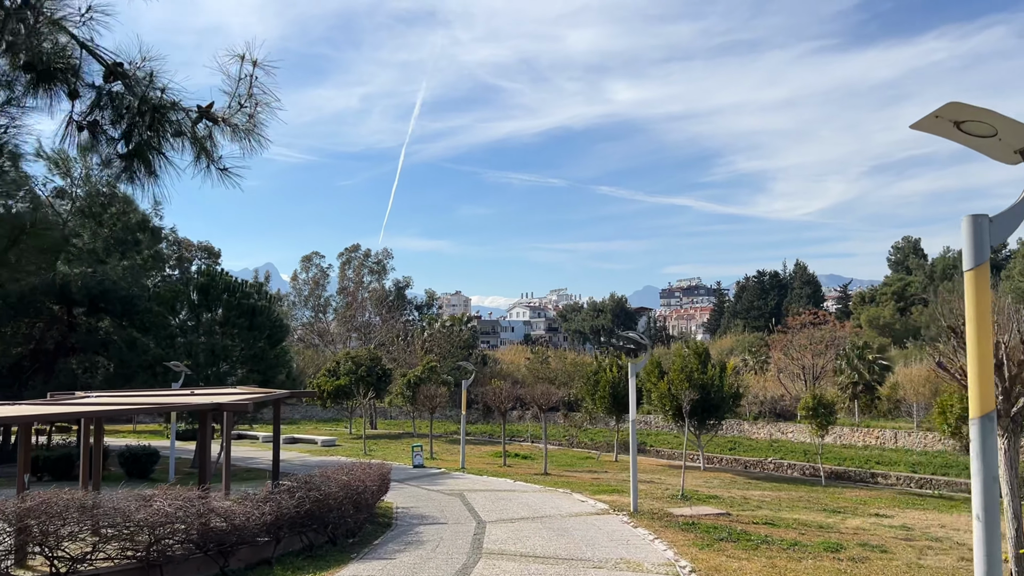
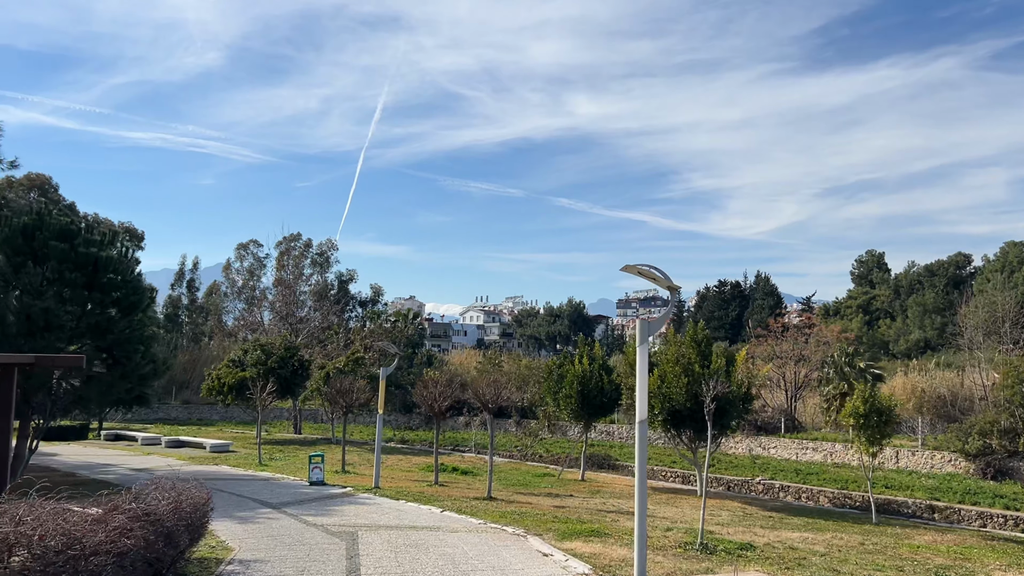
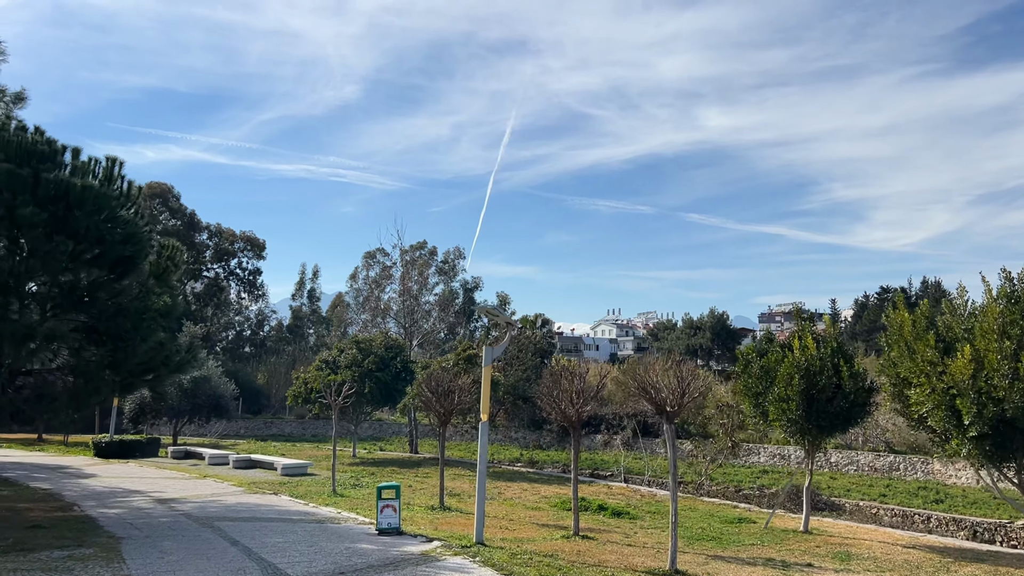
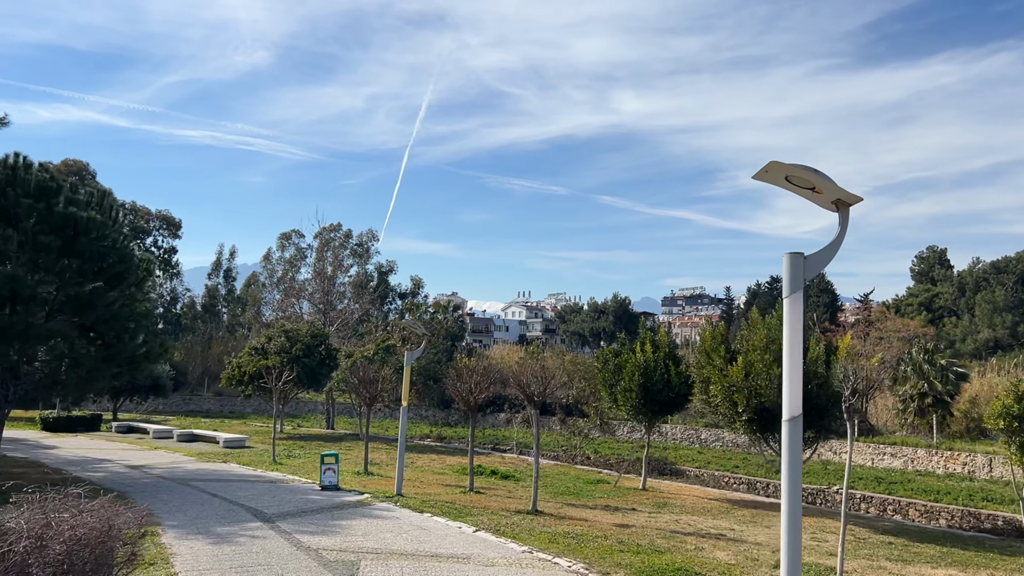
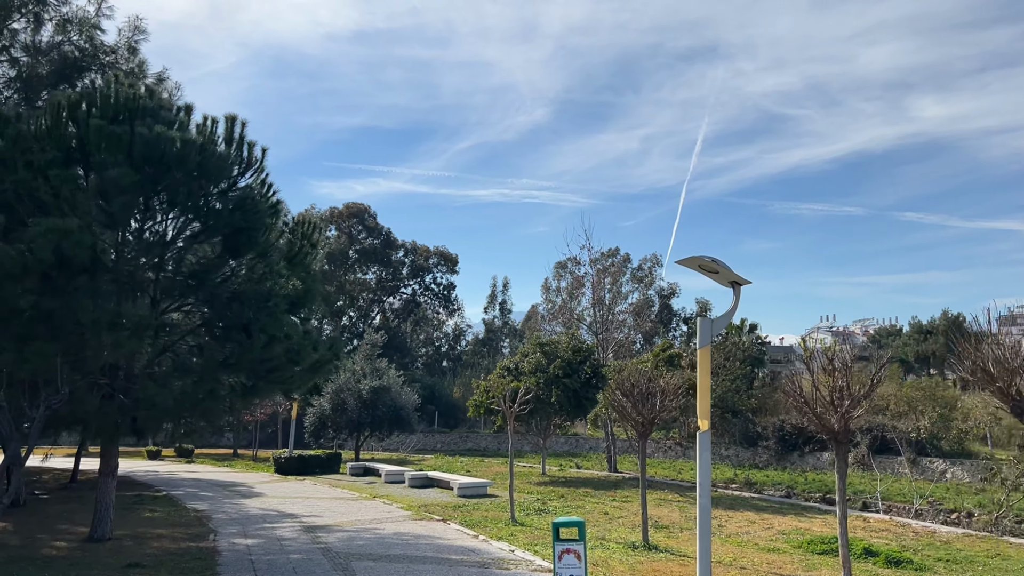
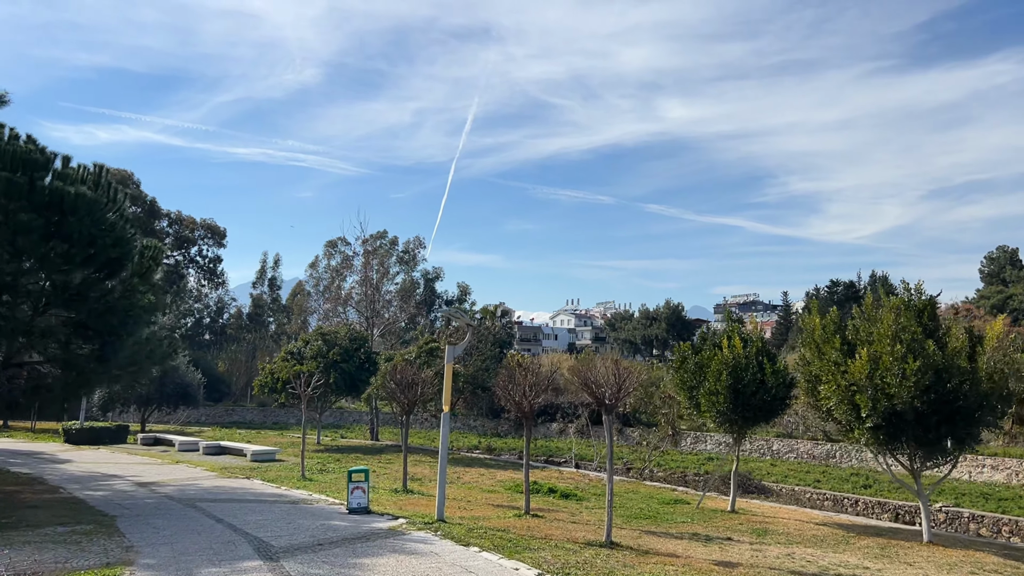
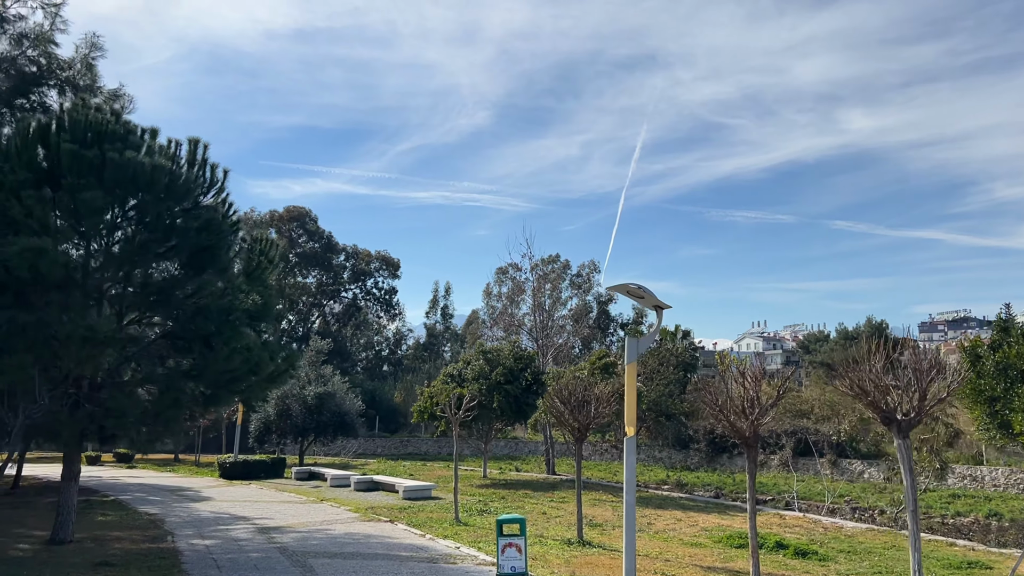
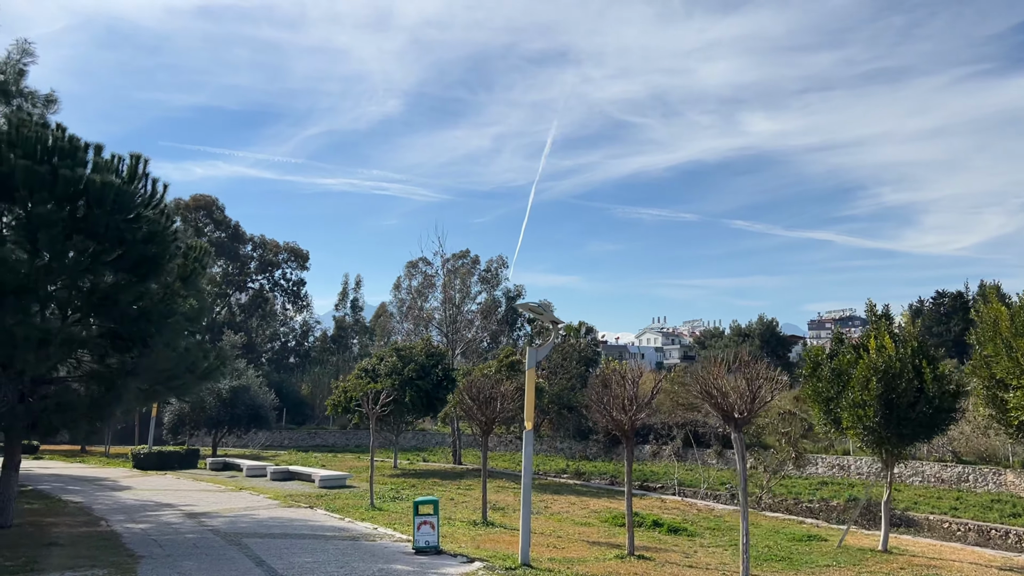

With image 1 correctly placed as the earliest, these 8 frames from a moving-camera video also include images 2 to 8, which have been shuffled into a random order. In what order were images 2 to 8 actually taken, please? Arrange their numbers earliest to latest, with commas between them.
2, 4, 6, 3, 8, 7, 5
